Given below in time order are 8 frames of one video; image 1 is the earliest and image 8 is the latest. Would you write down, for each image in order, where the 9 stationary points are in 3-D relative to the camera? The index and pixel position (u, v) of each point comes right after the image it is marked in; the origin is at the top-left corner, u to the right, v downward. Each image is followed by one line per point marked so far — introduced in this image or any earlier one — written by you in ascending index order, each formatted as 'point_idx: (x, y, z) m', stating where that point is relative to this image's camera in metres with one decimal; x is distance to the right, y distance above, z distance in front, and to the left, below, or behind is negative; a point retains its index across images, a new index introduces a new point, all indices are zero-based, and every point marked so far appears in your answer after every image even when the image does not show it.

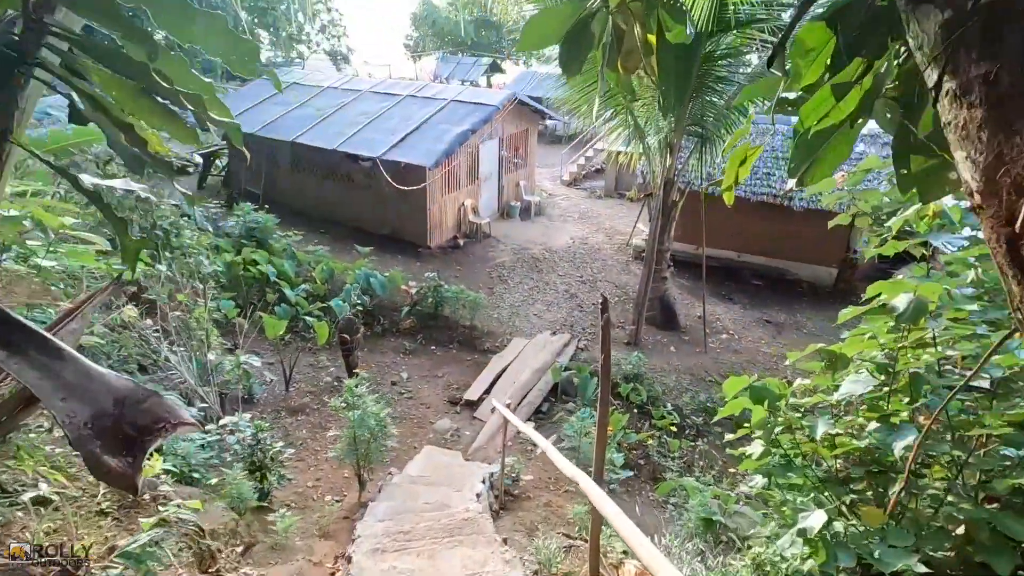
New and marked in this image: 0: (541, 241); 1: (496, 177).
0: (+0.6, +1.0, +11.5) m
1: (-0.3, +2.5, +12.1) m
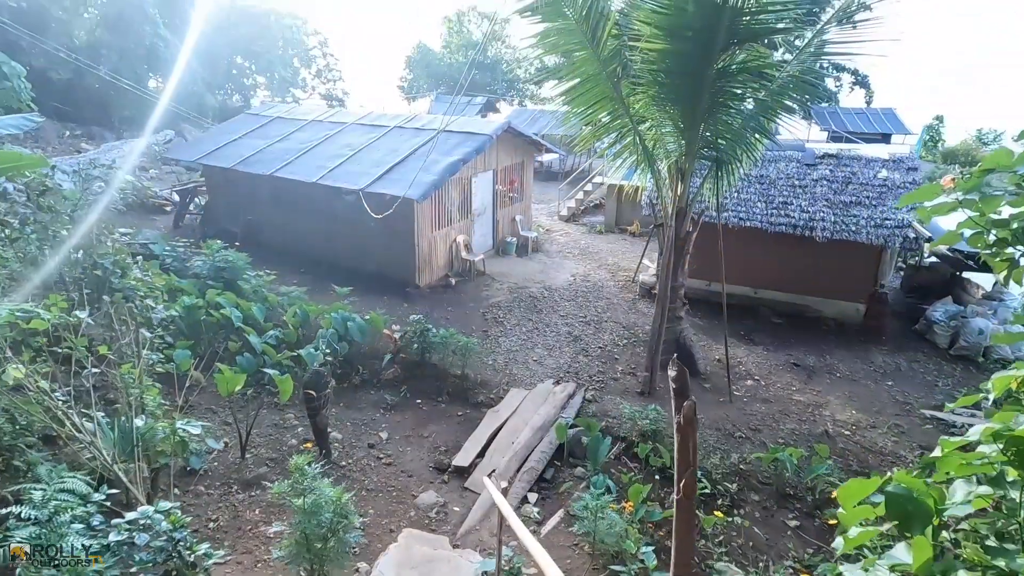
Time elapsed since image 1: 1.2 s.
0: (+0.5, +0.2, +10.6) m
1: (-0.4, +1.6, +11.3) m
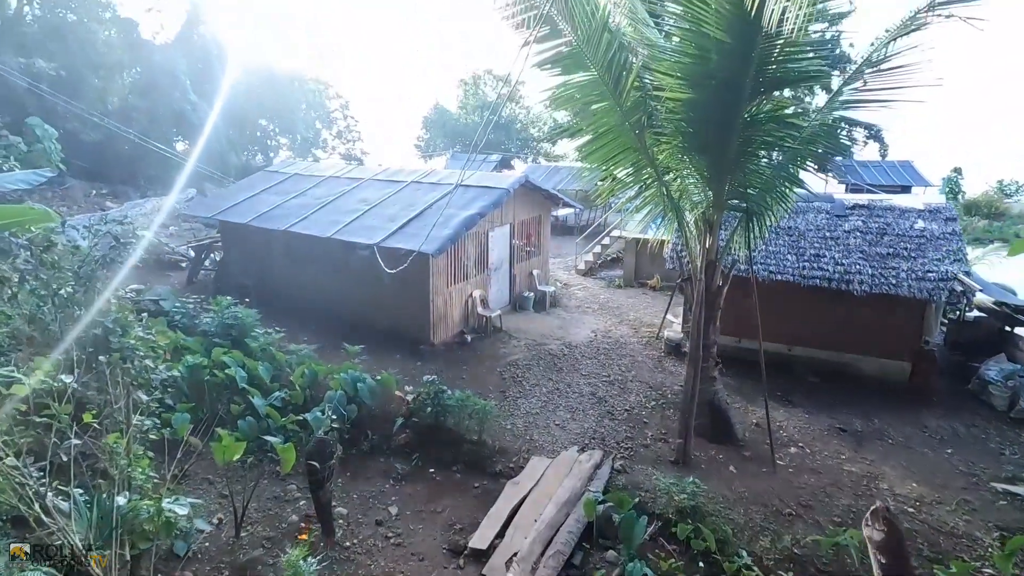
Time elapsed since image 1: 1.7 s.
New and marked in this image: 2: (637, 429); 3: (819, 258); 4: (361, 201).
0: (+0.9, -0.9, +10.2) m
1: (-0.1, +0.5, +11.1) m
2: (+1.6, -1.8, +7.0) m
3: (+4.7, +0.5, +8.3) m
4: (-2.9, +1.7, +10.3) m
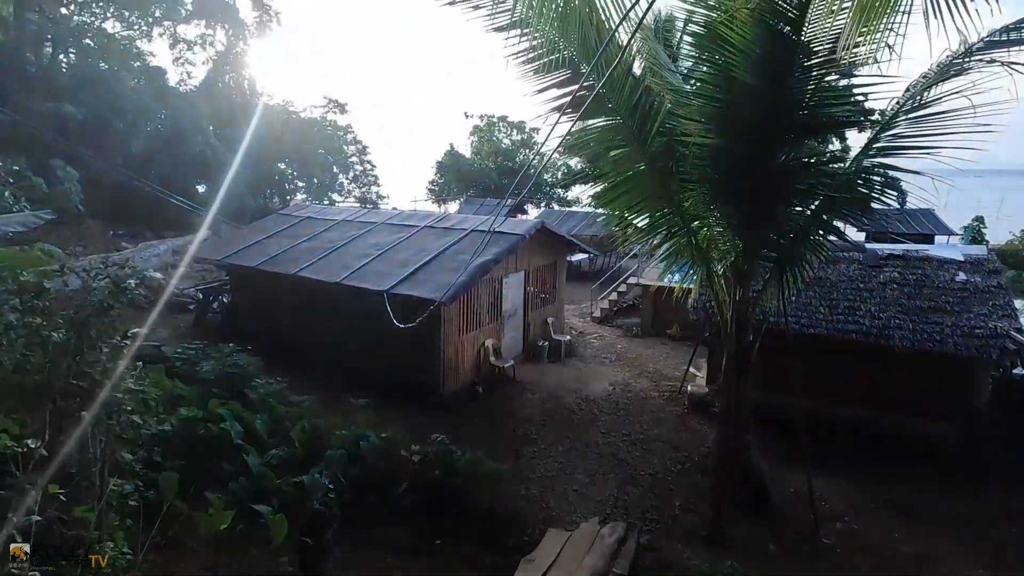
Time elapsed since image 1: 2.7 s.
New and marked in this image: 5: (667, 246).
0: (+1.1, -1.8, +9.6) m
1: (+0.2, -0.5, +10.7) m
2: (+1.8, -2.5, +6.4) m
3: (+5.0, -0.3, +7.8) m
4: (-2.6, +0.8, +10.1) m
5: (+1.9, +0.5, +6.6) m
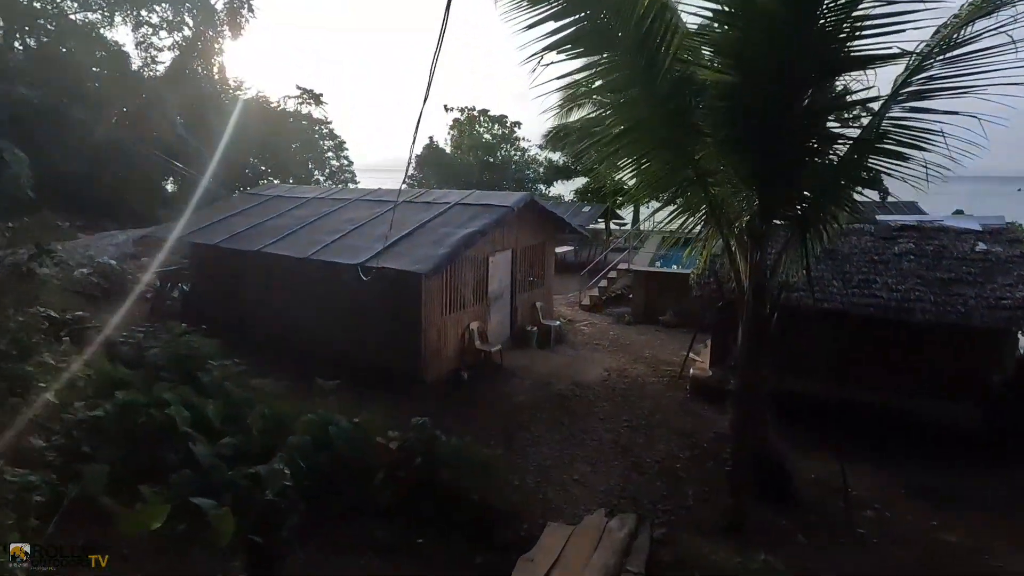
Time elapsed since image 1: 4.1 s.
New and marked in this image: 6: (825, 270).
0: (+0.9, -1.4, +8.9) m
1: (-0.1, -0.1, +9.9) m
2: (+1.7, -2.1, +5.7) m
3: (+4.8, 0.0, +7.2) m
4: (-2.8, +1.2, +9.2) m
5: (+1.8, +0.9, +5.9) m
6: (+4.4, +0.3, +7.5) m
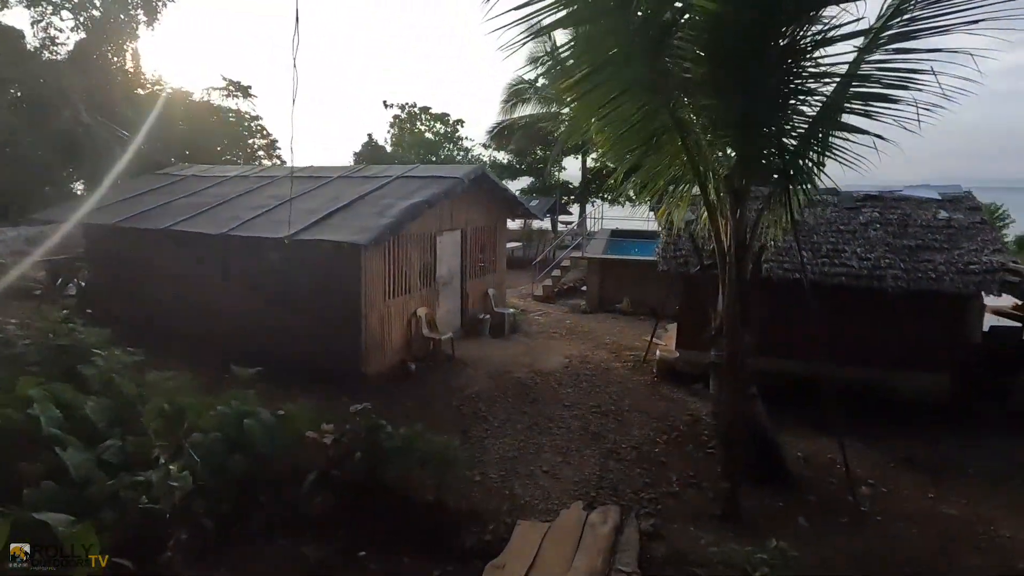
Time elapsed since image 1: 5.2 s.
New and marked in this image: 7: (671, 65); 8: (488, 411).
0: (+0.2, -1.1, +8.2) m
1: (-0.9, +0.1, +9.1) m
2: (+1.3, -1.7, +5.0) m
3: (+4.2, +0.4, +6.9) m
4: (-3.6, +1.4, +8.1) m
5: (+1.3, +1.3, +5.3) m
6: (+3.8, +0.6, +7.2) m
7: (+1.5, +2.0, +4.9) m
8: (-0.3, -1.4, +6.3) m
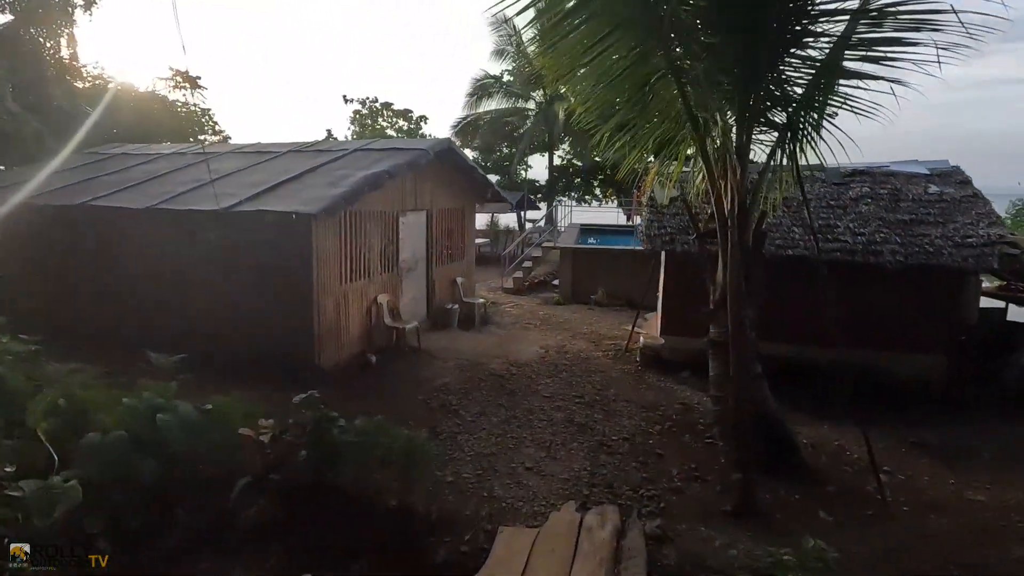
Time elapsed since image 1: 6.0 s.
0: (-0.2, -0.9, +7.5) m
1: (-1.4, +0.3, +8.3) m
2: (+1.2, -1.5, +4.4) m
3: (+3.9, +0.7, +6.5) m
4: (-4.0, +1.6, +7.2) m
5: (+1.1, +1.6, +4.7) m
6: (+3.4, +0.9, +6.7) m
7: (+1.3, +2.3, +4.3) m
8: (-0.5, -1.2, +5.6) m
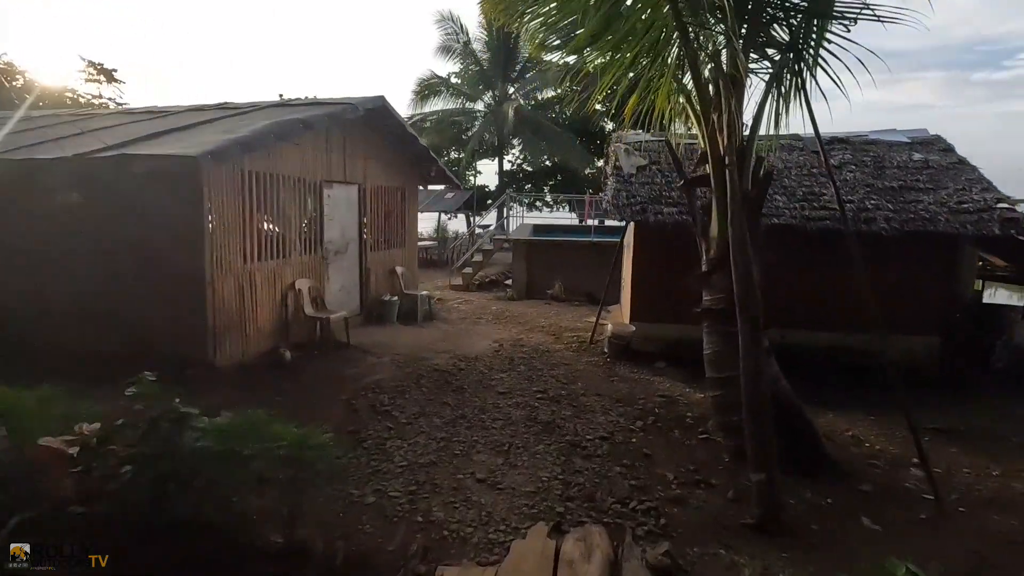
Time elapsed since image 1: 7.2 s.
0: (-0.8, -0.7, +6.3) m
1: (-2.1, +0.5, +7.1) m
2: (+0.8, -1.2, +3.4) m
3: (+3.3, +1.0, +5.8) m
4: (-4.6, +1.7, +5.8) m
5: (+0.7, +1.8, +3.8) m
6: (+2.8, +1.2, +6.0) m
7: (+0.9, +2.6, +3.4) m
8: (-1.0, -1.0, +4.4) m
